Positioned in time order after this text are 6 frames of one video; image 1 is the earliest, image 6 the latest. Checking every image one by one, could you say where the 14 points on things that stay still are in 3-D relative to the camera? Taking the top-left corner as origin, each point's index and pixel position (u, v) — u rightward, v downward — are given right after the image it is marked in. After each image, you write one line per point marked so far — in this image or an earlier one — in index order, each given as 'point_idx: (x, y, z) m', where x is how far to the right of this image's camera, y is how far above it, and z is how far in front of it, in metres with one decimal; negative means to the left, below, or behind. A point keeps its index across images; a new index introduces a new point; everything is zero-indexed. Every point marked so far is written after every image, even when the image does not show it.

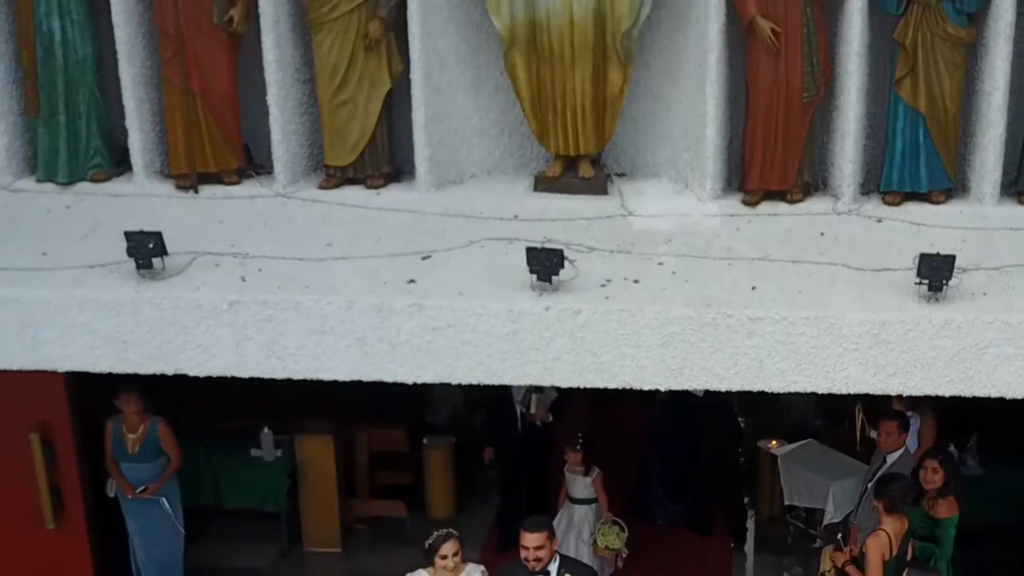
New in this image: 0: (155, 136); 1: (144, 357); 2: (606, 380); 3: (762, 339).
0: (-1.3, +0.6, +6.2) m
1: (-1.2, -0.2, +5.6) m
2: (+0.3, -0.3, +5.5) m
3: (+0.8, -0.2, +5.4) m
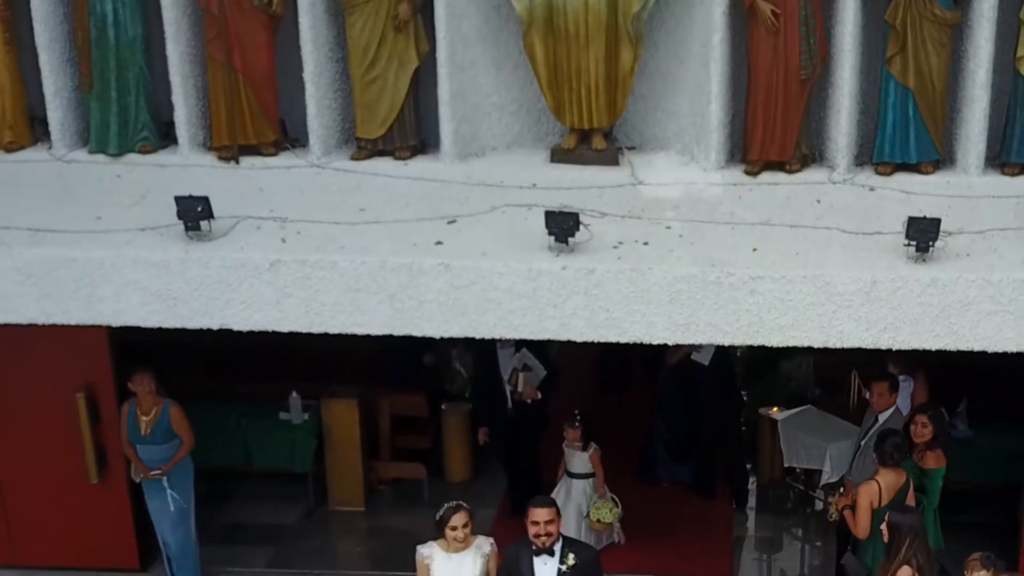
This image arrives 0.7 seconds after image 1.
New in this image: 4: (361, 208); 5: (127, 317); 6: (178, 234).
0: (-1.2, +0.7, +6.7) m
1: (-1.1, -0.1, +6.1) m
2: (+0.4, -0.2, +6.0) m
3: (+0.9, 0.0, +5.9) m
4: (-0.6, +0.3, +6.3) m
5: (-1.4, -0.1, +6.1) m
6: (-1.2, +0.2, +6.1) m
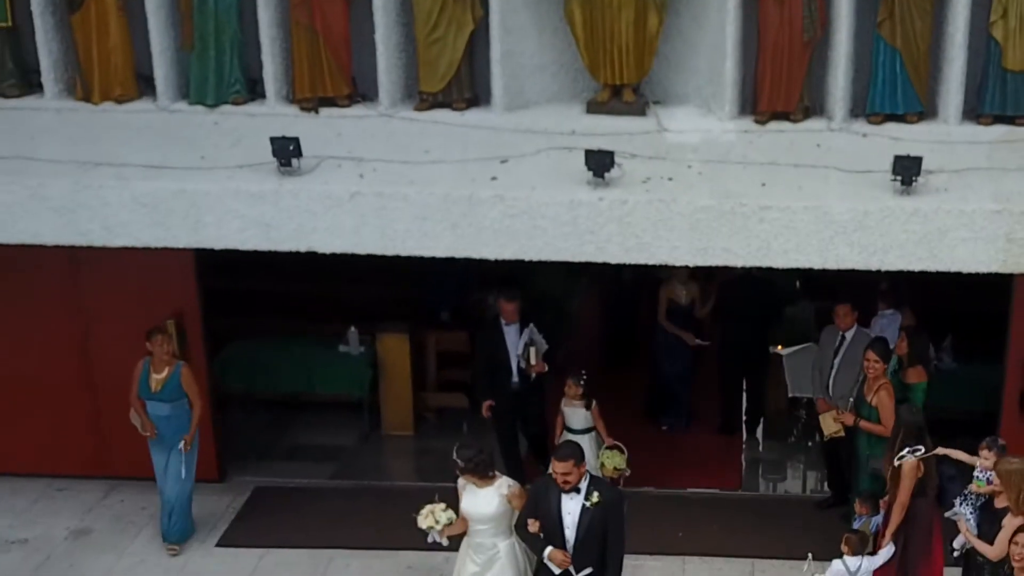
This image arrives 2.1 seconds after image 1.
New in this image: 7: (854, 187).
0: (-1.0, +1.0, +7.7) m
1: (-1.0, +0.2, +7.1) m
2: (+0.6, +0.1, +7.0) m
3: (+1.1, +0.3, +6.9) m
4: (-0.4, +0.6, +7.4) m
5: (-1.2, +0.2, +7.1) m
6: (-1.0, +0.5, +7.2) m
7: (+1.4, +0.4, +7.0) m
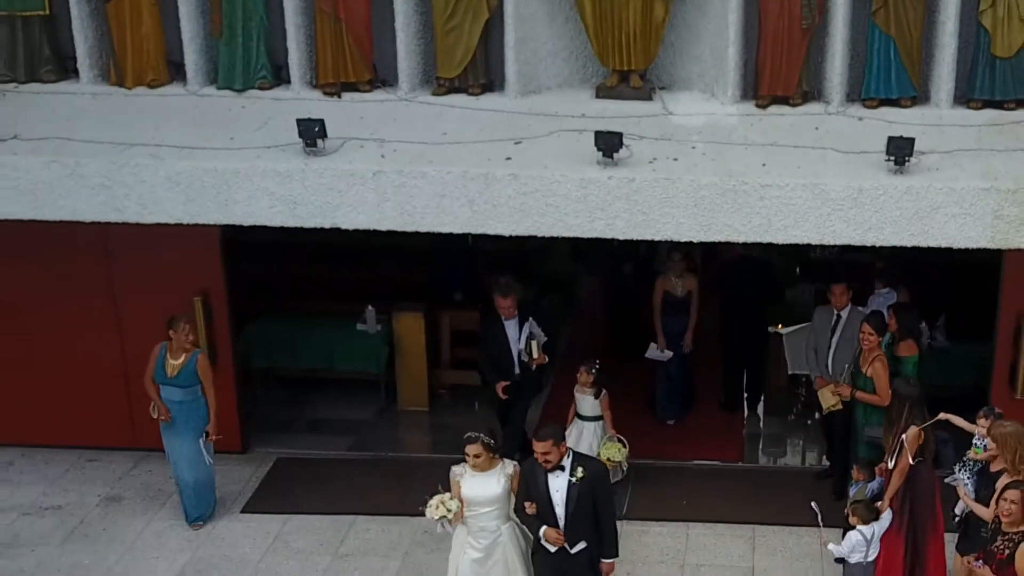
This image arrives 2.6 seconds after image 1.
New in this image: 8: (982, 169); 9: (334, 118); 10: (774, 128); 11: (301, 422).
0: (-1.0, +1.1, +8.1) m
1: (-0.9, +0.3, +7.5) m
2: (+0.6, +0.2, +7.4) m
3: (+1.1, +0.4, +7.3) m
4: (-0.3, +0.7, +7.8) m
5: (-1.1, +0.3, +7.5) m
6: (-1.0, +0.6, +7.6) m
7: (+1.5, +0.5, +7.4) m
8: (+2.0, +0.5, +7.3) m
9: (-0.8, +0.8, +7.9) m
10: (+1.2, +0.7, +7.8) m
11: (-1.2, -0.8, +9.9) m
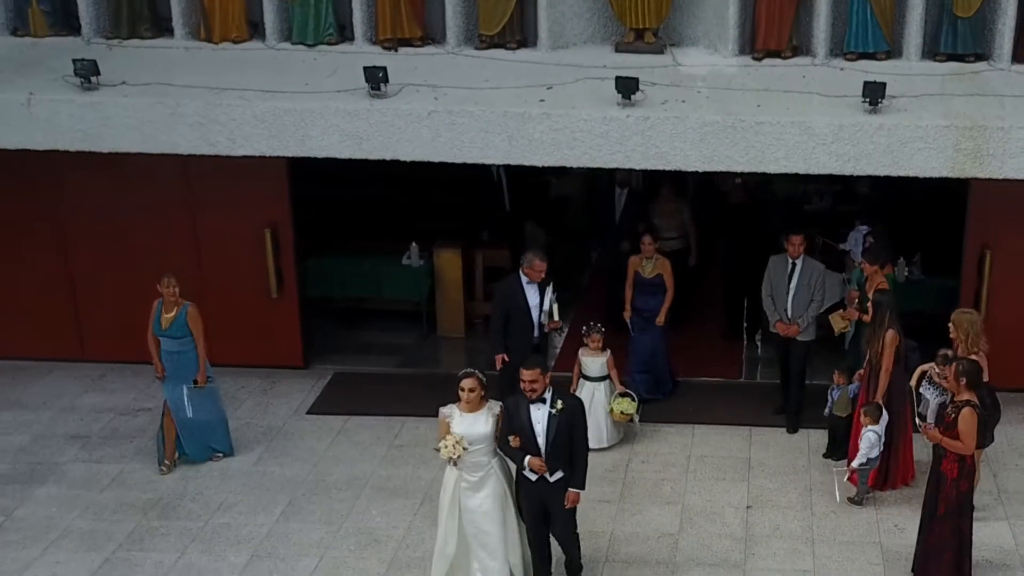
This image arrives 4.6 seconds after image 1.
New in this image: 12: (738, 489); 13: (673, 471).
0: (-0.8, +1.5, +9.5) m
1: (-0.7, +0.7, +8.9) m
2: (+0.8, +0.6, +8.8) m
3: (+1.3, +0.8, +8.6) m
4: (-0.1, +1.1, +9.1) m
5: (-1.0, +0.7, +8.9) m
6: (-0.8, +1.0, +8.9) m
7: (+1.6, +0.9, +8.7) m
8: (+2.2, +0.9, +8.7) m
9: (-0.7, +1.2, +9.2) m
10: (+1.4, +1.1, +9.2) m
11: (-1.1, -0.4, +11.3) m
12: (+1.2, -1.1, +9.1) m
13: (+0.9, -1.0, +9.4) m
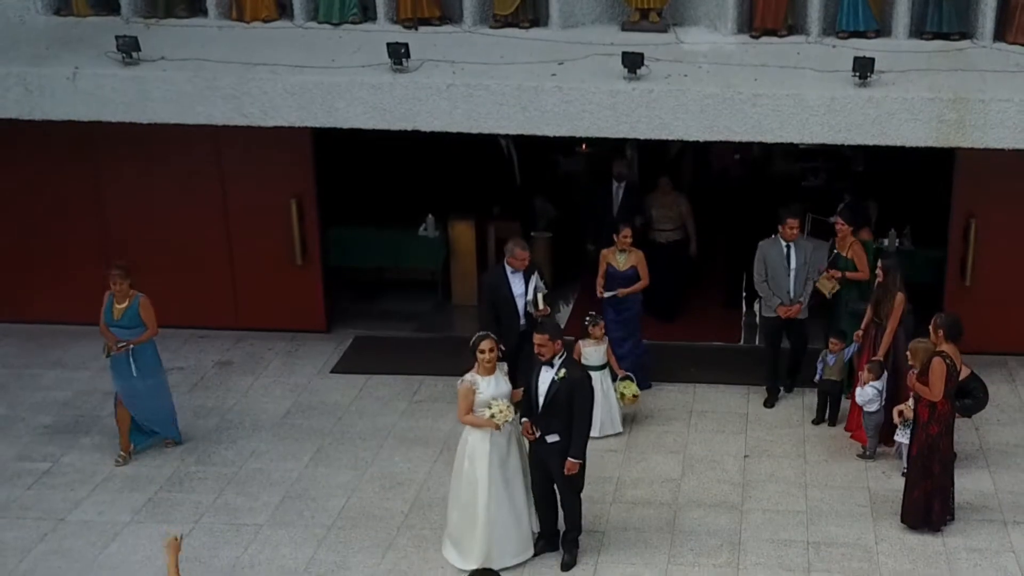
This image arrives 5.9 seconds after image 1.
0: (-0.7, +1.7, +10.1) m
1: (-0.7, +0.9, +9.5) m
2: (+0.9, +0.9, +9.4) m
3: (+1.4, +1.0, +9.2) m
4: (-0.1, +1.3, +9.7) m
5: (-0.9, +0.9, +9.5) m
6: (-0.7, +1.2, +9.5) m
7: (+1.7, +1.1, +9.4) m
8: (+2.3, +1.1, +9.3) m
9: (-0.6, +1.4, +9.8) m
10: (+1.5, +1.4, +9.8) m
11: (-1.0, -0.2, +11.9) m
12: (+1.3, -0.9, +9.8) m
13: (+1.0, -0.8, +10.0) m
